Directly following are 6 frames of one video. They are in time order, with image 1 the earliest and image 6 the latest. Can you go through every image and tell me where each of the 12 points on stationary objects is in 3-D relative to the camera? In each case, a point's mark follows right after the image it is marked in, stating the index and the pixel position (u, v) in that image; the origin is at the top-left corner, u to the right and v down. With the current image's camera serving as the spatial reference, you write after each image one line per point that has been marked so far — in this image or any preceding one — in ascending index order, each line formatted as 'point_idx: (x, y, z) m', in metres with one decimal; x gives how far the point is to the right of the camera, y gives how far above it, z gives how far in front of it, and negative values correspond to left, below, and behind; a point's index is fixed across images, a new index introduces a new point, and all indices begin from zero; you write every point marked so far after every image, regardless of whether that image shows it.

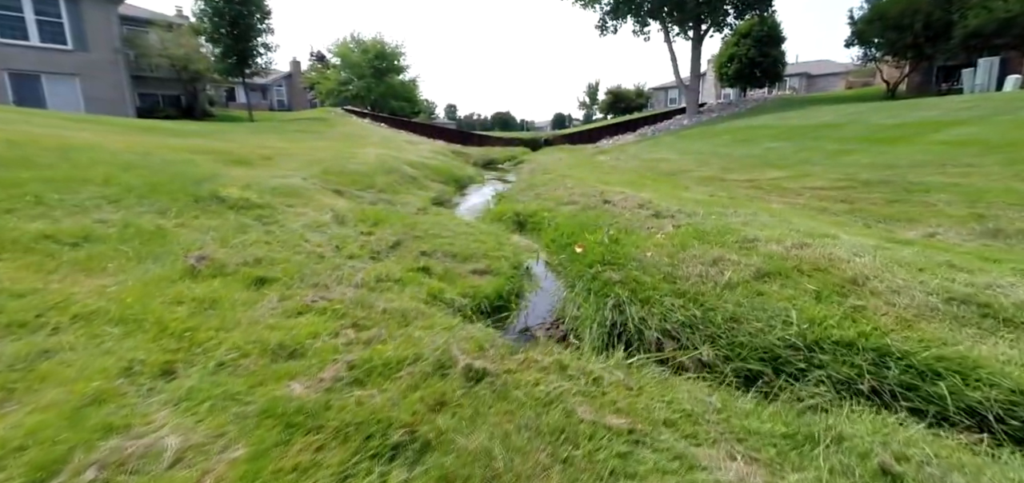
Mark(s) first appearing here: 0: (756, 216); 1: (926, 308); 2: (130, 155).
0: (+3.5, +0.4, +7.3) m
1: (+2.8, -0.4, +3.5) m
2: (-5.8, +1.3, +7.9) m
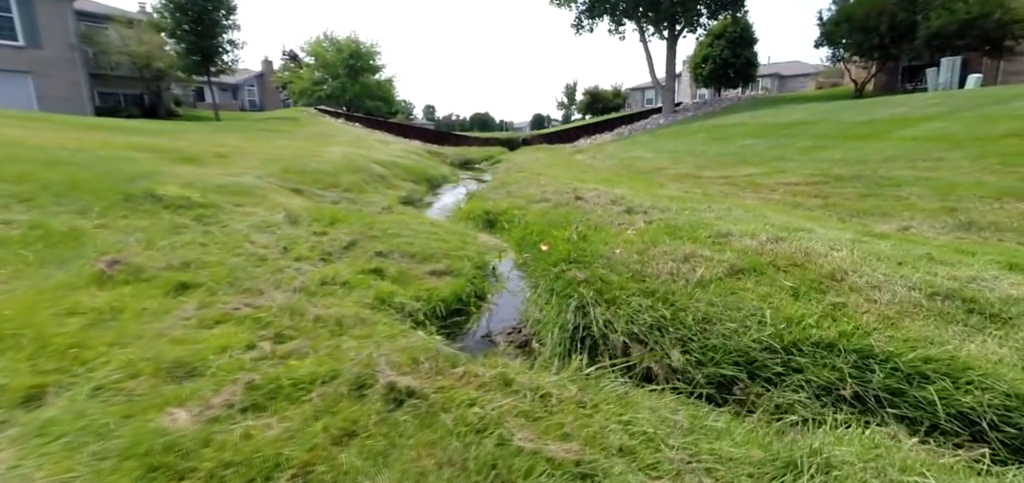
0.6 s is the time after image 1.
0: (+3.0, +0.4, +7.0) m
1: (+2.5, -0.4, +3.2) m
2: (-6.3, +1.2, +7.3) m
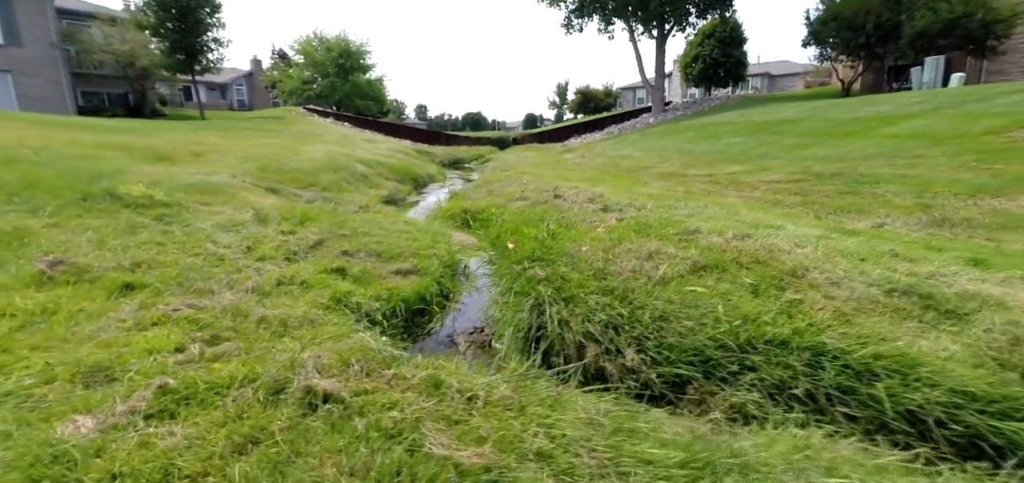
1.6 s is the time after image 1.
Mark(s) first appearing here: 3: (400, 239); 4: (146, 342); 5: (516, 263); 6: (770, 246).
0: (+2.6, +0.5, +7.0) m
1: (+2.2, -0.4, +3.2) m
2: (-6.7, +1.2, +7.1) m
3: (-1.4, 0.0, +6.3) m
4: (-1.8, -0.5, +2.6) m
5: (+0.1, -0.2, +4.7) m
6: (+2.1, 0.0, +4.2) m
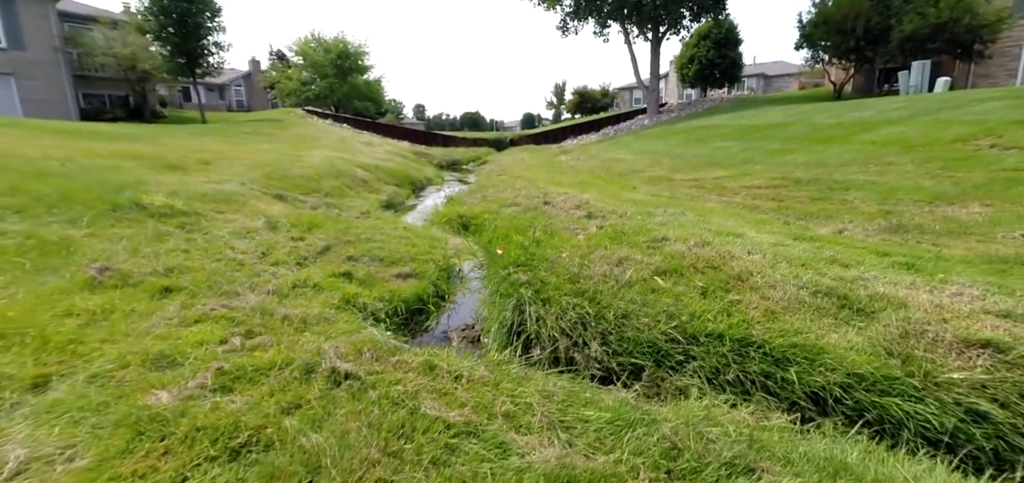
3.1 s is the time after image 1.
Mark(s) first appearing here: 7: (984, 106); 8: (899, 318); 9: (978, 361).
0: (+2.5, +0.4, +7.6) m
1: (+2.1, -0.4, +3.8) m
2: (-6.8, +1.2, +7.6) m
3: (-1.5, 0.0, +6.8) m
4: (-1.9, -0.6, +3.1) m
5: (-0.1, -0.3, +5.3) m
6: (+2.0, -0.1, +4.8) m
7: (+13.4, +3.8, +14.6) m
8: (+2.5, -0.5, +3.4) m
9: (+2.6, -0.7, +2.9) m
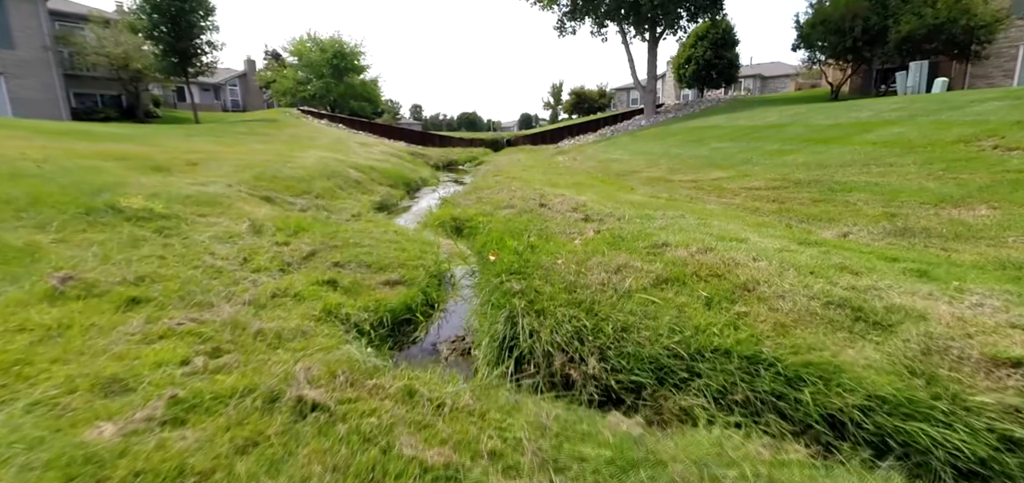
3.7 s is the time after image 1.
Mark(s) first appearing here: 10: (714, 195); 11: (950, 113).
0: (+2.4, +0.3, +7.3) m
1: (+2.0, -0.5, +3.5) m
2: (-6.9, +1.1, +7.3) m
3: (-1.6, -0.1, +6.6) m
4: (-2.0, -0.6, +2.9) m
5: (-0.1, -0.3, +5.0) m
6: (+1.9, -0.2, +4.5) m
7: (+13.3, +3.8, +14.4) m
8: (+2.5, -0.6, +3.1) m
9: (+2.6, -0.7, +2.7) m
10: (+4.7, +1.1, +12.1) m
11: (+12.5, +3.7, +14.7) m
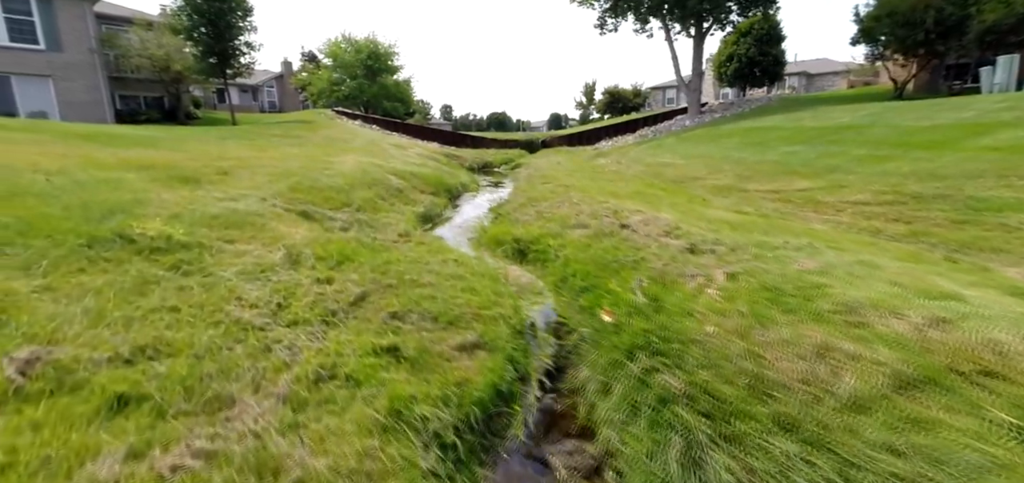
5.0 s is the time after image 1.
0: (+3.5, -0.1, +5.8) m
1: (+2.8, -0.9, +2.0) m
2: (-5.9, +0.8, +6.3) m
3: (-0.6, -0.5, +5.3) m
4: (-1.2, -1.0, +1.6) m
5: (+0.8, -0.7, +3.6) m
6: (+2.8, -0.6, +3.0) m
7: (+14.7, +3.2, +12.3) m
8: (+3.3, -1.0, +1.6) m
9: (+3.4, -1.2, +1.1) m
10: (+6.0, +0.6, +10.4) m
11: (+13.9, +3.1, +12.6) m
